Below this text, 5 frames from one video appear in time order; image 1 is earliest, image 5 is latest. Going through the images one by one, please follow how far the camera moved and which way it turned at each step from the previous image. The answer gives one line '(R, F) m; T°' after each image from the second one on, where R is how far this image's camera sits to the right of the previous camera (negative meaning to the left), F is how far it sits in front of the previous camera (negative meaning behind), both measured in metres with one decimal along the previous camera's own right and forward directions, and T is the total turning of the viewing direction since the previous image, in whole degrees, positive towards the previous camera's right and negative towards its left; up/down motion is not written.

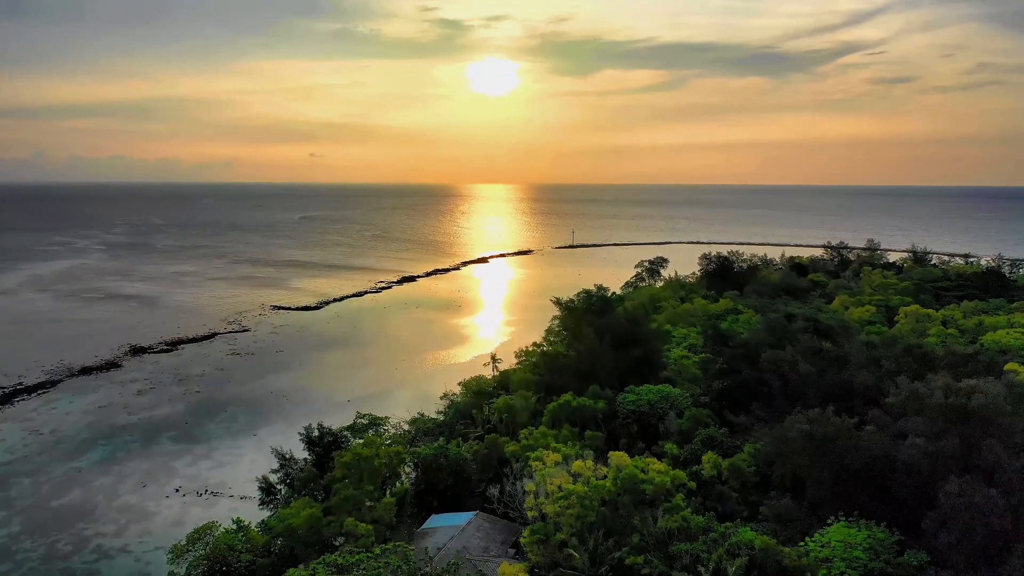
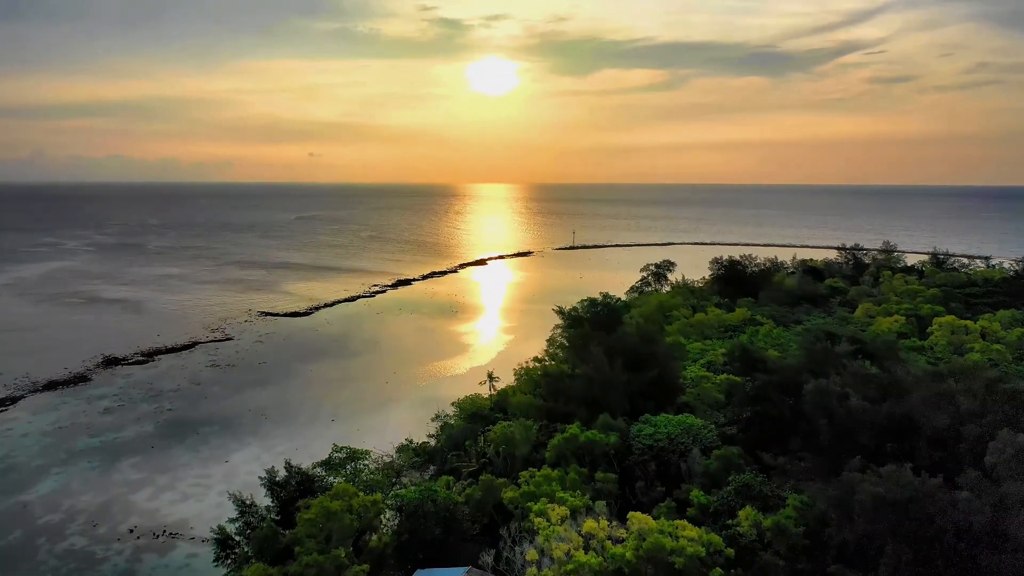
(0.0, +2.4) m; 0°
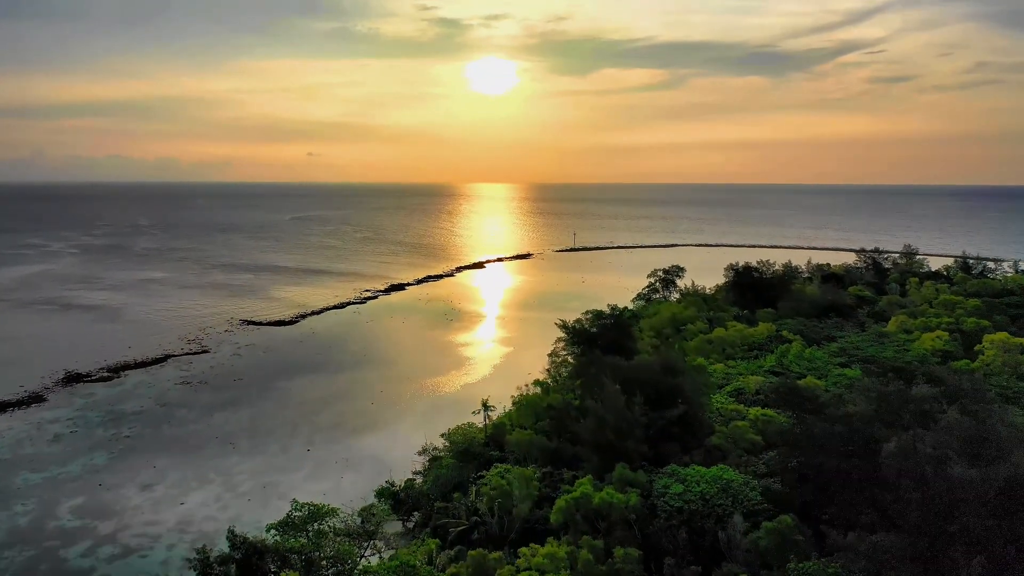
(+0.1, +2.9) m; 0°
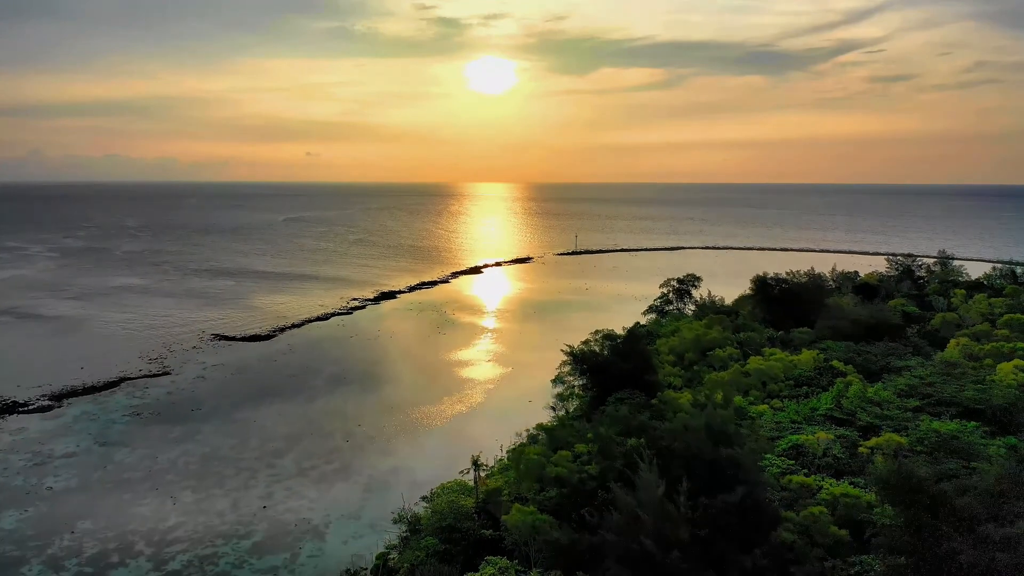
(0.0, +4.0) m; 0°
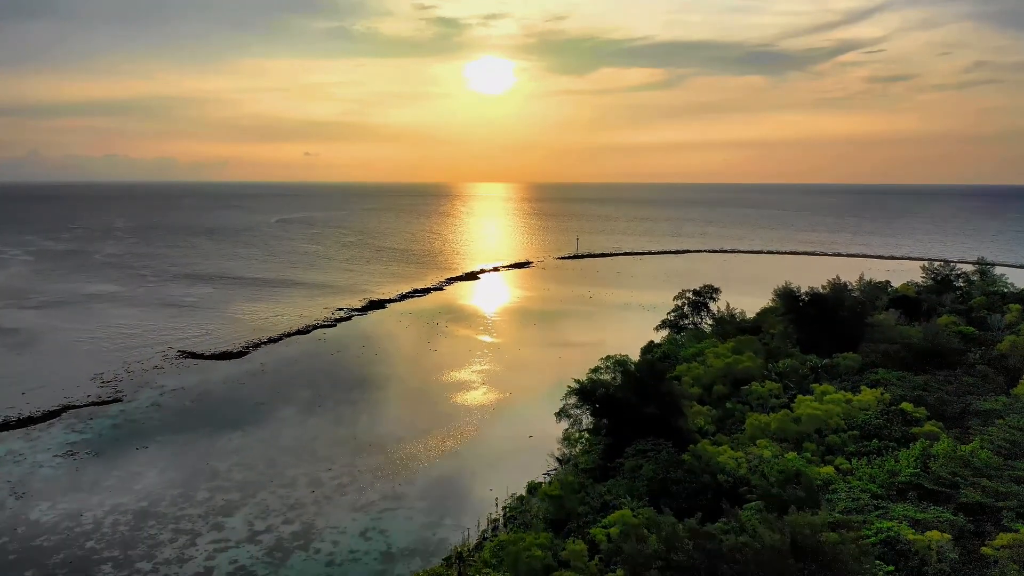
(+0.1, +3.9) m; 0°
